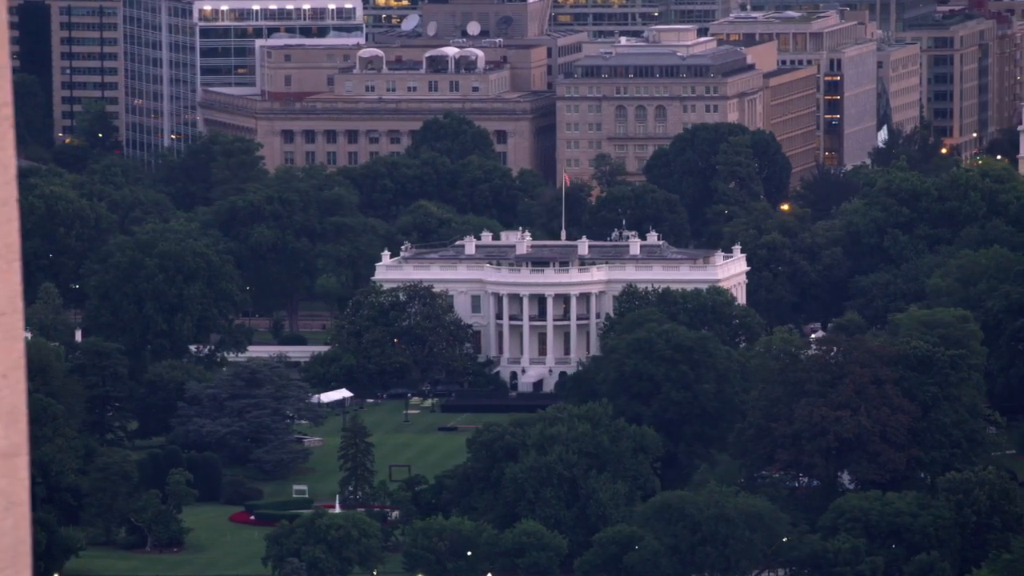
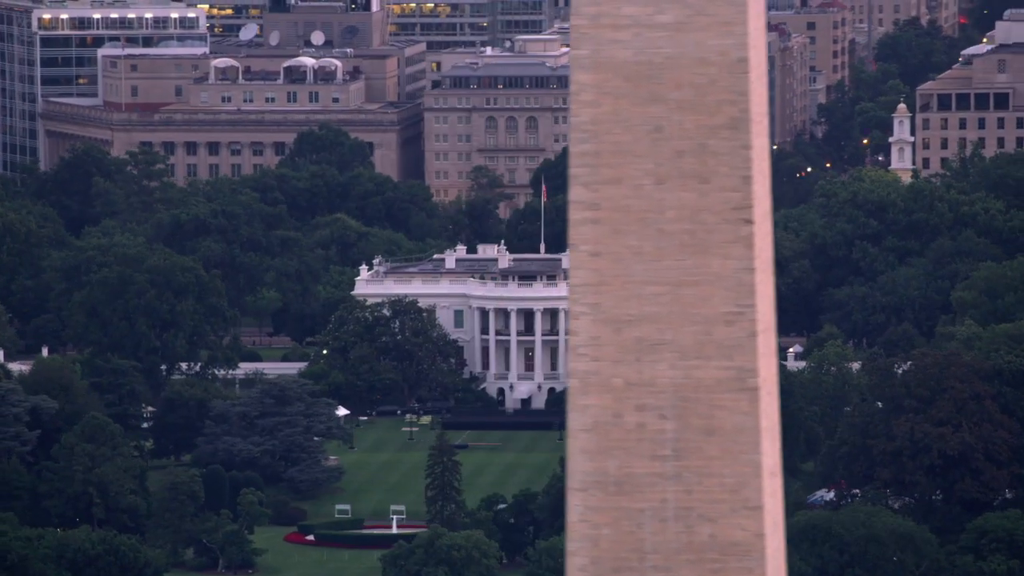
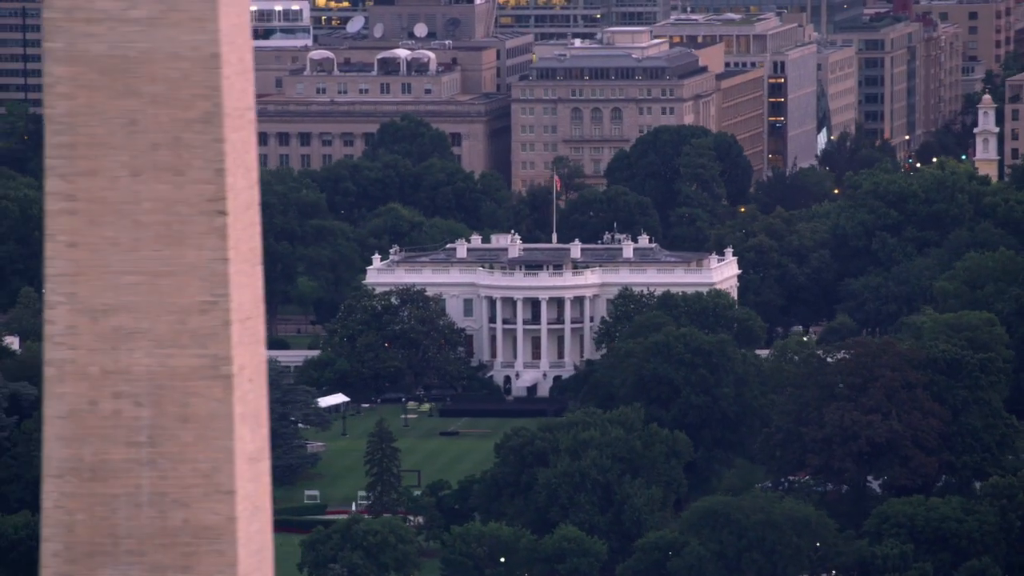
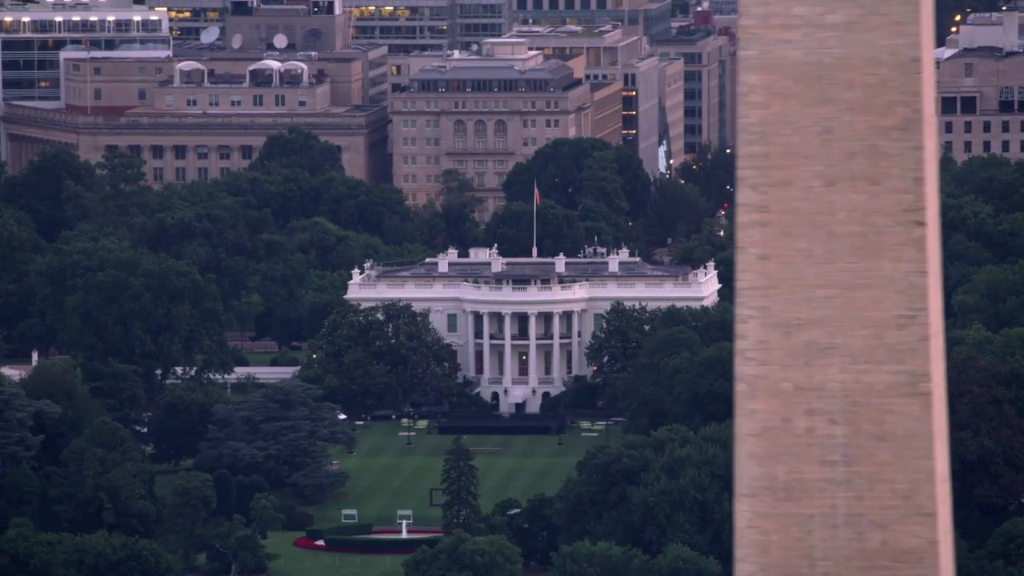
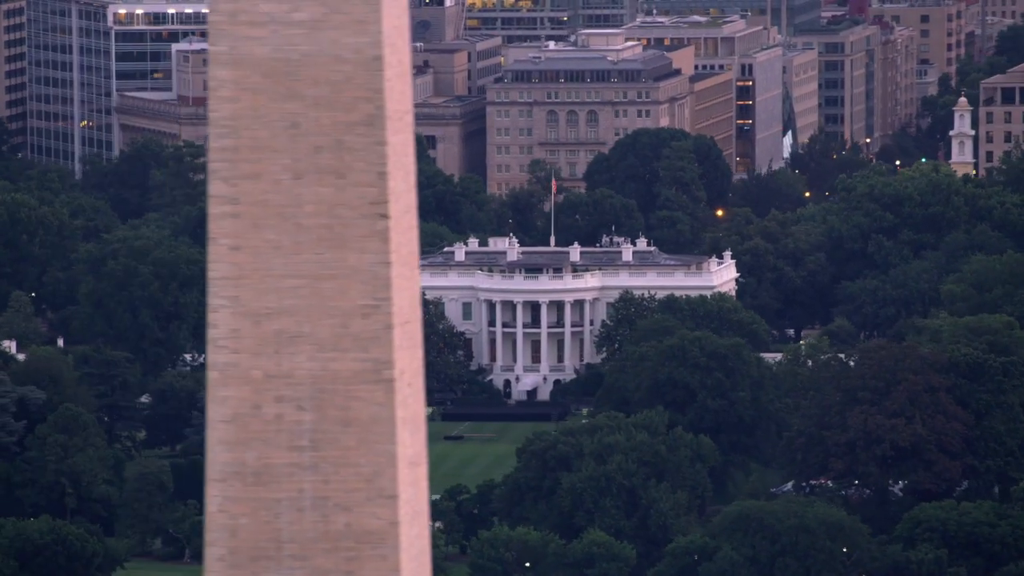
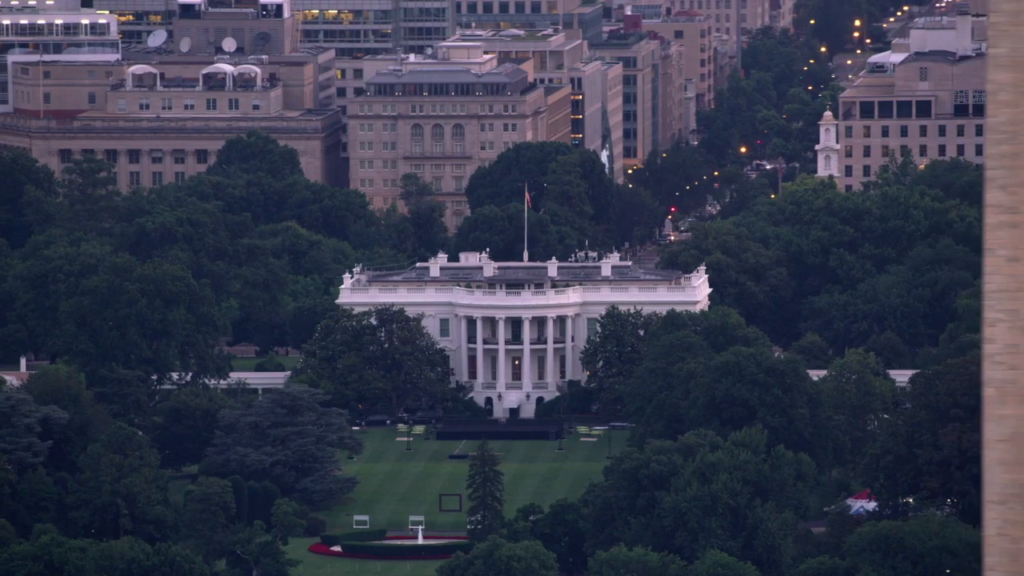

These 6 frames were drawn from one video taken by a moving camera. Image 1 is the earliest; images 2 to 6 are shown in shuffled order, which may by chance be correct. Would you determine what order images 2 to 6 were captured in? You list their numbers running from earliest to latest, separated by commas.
3, 5, 2, 4, 6
